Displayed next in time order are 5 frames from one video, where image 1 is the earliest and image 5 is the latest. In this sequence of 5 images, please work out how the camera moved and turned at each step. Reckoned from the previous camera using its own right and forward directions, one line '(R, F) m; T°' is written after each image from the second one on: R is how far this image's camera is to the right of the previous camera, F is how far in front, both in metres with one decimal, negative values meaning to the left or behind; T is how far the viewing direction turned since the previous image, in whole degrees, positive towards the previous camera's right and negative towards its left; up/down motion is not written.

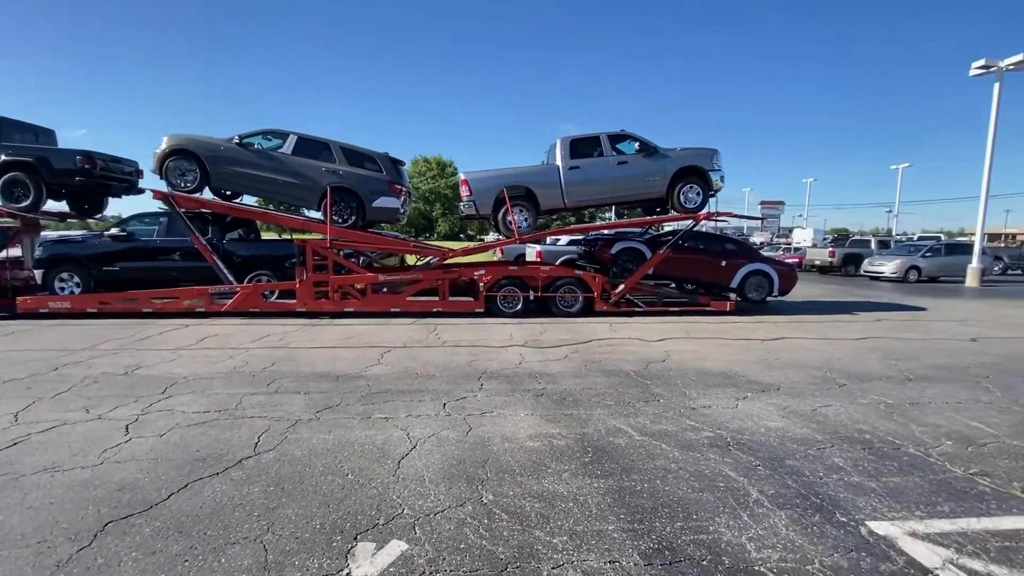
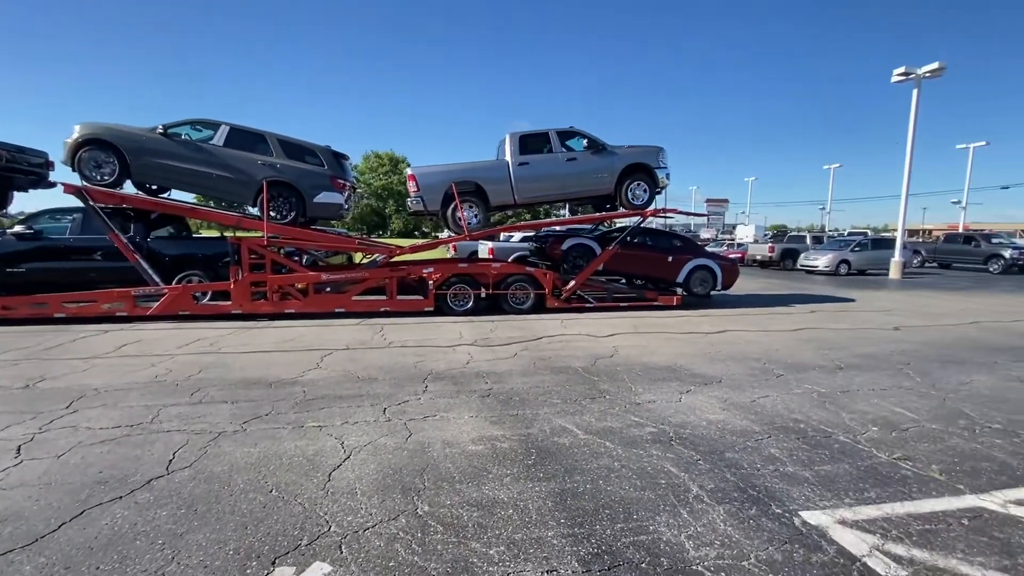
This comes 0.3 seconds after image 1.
(+0.1, +0.1) m; +5°
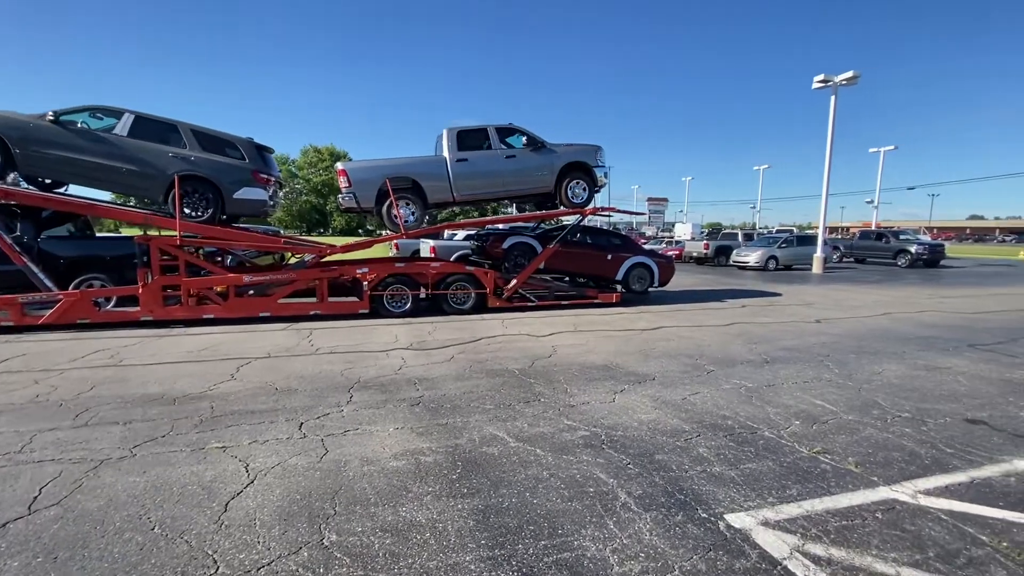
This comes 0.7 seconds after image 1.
(+0.2, +0.2) m; +6°
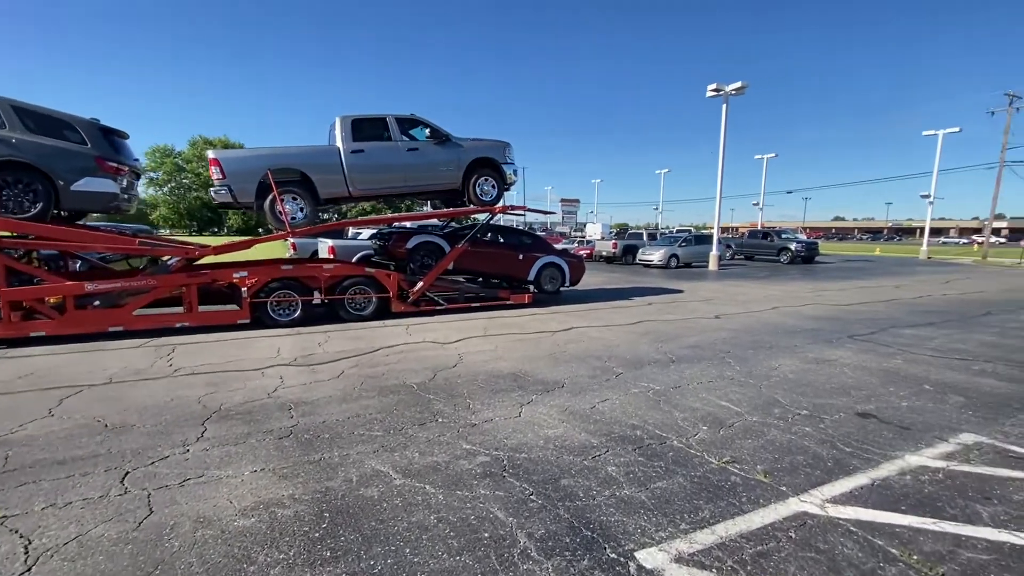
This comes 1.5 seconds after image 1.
(+0.2, +0.5) m; +10°
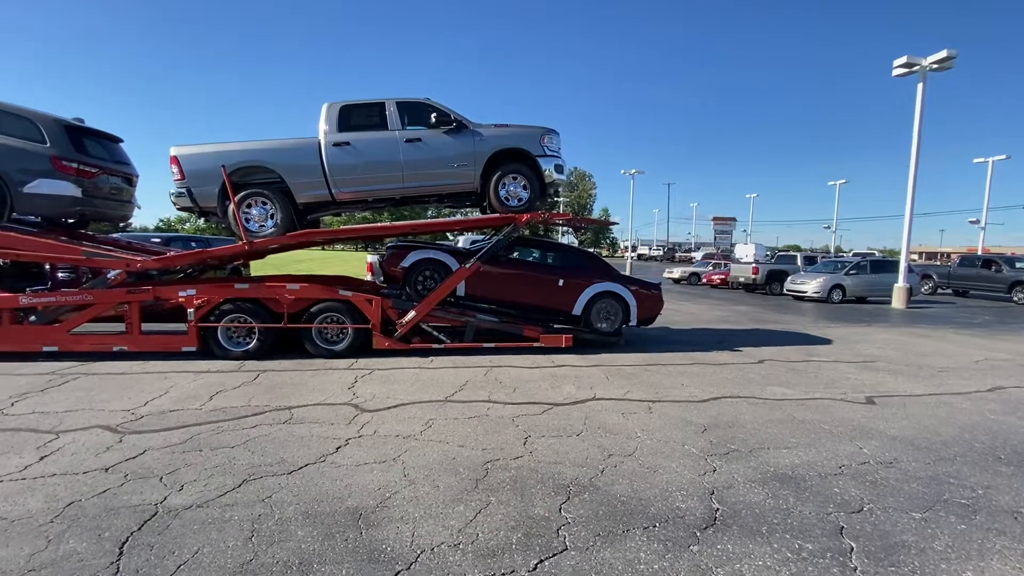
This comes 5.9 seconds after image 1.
(+1.7, +2.9) m; -17°
